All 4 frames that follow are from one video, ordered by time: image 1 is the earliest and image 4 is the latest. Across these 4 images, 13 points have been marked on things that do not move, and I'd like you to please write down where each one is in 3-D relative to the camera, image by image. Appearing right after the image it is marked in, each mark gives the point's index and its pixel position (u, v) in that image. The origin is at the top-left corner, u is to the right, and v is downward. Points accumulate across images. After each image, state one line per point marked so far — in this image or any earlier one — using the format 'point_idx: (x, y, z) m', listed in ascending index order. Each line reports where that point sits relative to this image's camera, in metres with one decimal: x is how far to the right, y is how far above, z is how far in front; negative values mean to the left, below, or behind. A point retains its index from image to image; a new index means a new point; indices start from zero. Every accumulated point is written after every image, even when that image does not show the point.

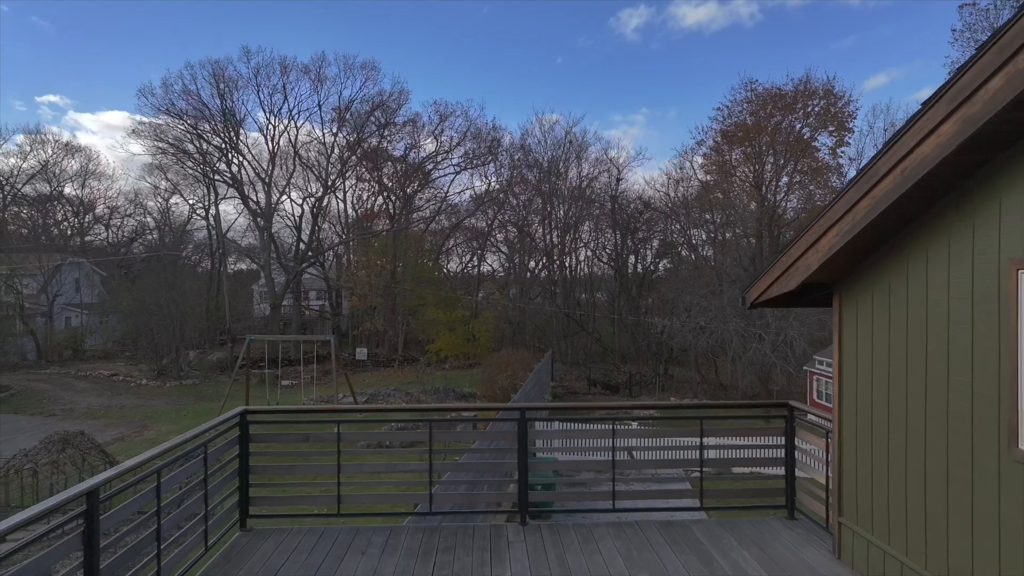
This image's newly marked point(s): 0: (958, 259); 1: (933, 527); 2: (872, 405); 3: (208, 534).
0: (+2.0, +0.1, +2.5) m
1: (+2.0, -1.1, +2.6) m
2: (+1.9, -0.6, +3.1) m
3: (-1.8, -1.5, +3.3) m
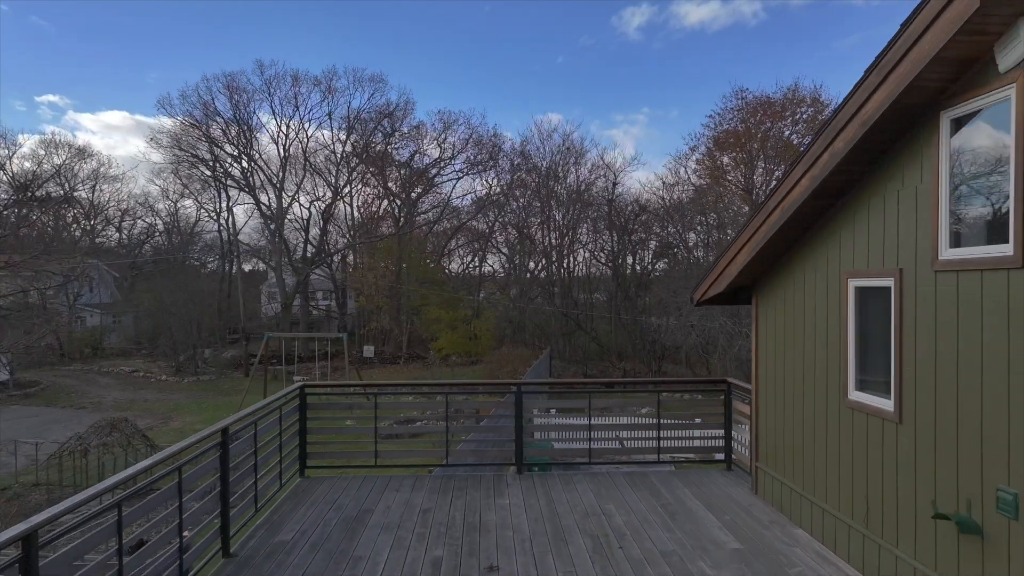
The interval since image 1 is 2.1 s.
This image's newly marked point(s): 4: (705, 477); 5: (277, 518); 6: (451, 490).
0: (+2.0, +0.1, +3.6) m
1: (+1.9, -1.1, +3.7) m
2: (+1.9, -0.6, +4.2) m
3: (-1.8, -1.5, +4.4) m
4: (+1.6, -1.6, +4.9) m
5: (-1.7, -1.6, +4.0) m
6: (-0.5, -1.6, +4.5) m
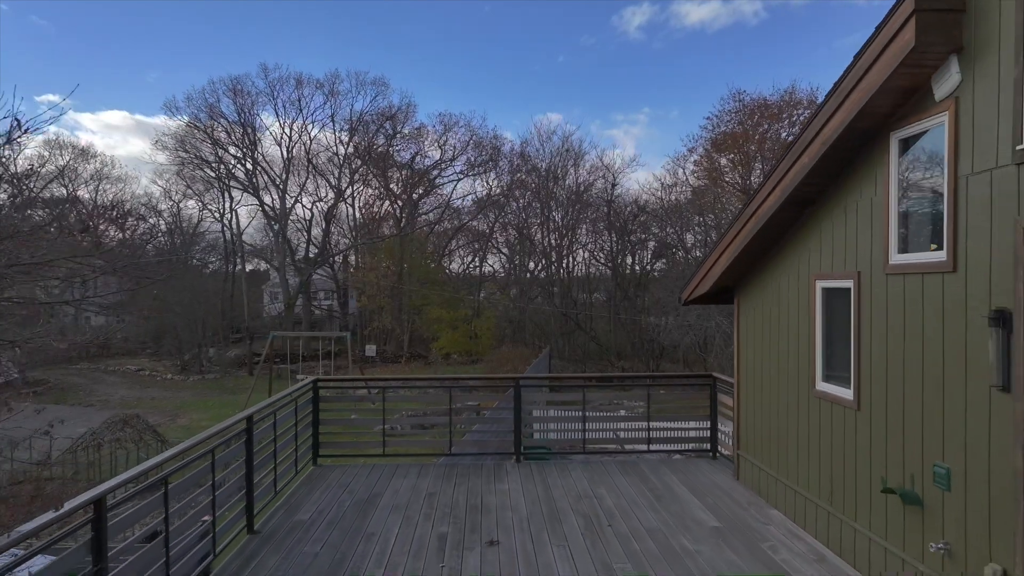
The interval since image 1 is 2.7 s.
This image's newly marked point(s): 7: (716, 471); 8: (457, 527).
0: (+1.9, +0.1, +4.0) m
1: (+1.9, -1.1, +4.1) m
2: (+1.9, -0.7, +4.5) m
3: (-1.8, -1.5, +4.8) m
4: (+1.6, -1.6, +5.2) m
5: (-1.7, -1.6, +4.4) m
6: (-0.5, -1.6, +4.9) m
7: (+1.8, -1.6, +5.0) m
8: (-0.4, -1.6, +3.9) m
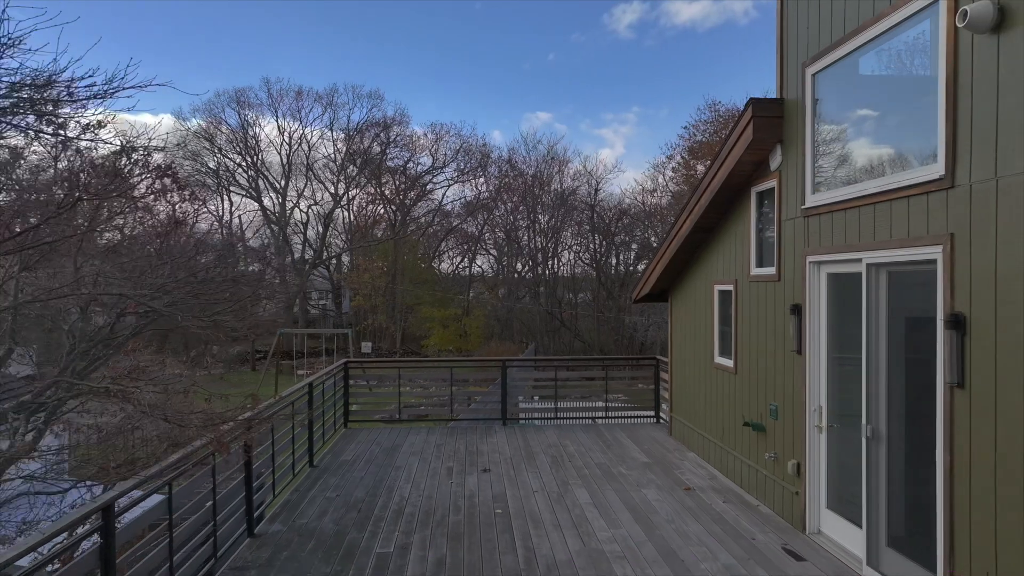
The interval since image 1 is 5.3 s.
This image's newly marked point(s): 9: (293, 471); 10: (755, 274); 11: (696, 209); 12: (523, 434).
0: (+1.8, +0.1, +5.5) m
1: (+1.8, -1.2, +5.6) m
2: (+1.8, -0.7, +6.0) m
3: (-1.9, -1.5, +6.2) m
4: (+1.5, -1.6, +6.7) m
5: (-1.8, -1.6, +5.8) m
6: (-0.6, -1.6, +6.3) m
7: (+1.6, -1.6, +6.5) m
8: (-0.5, -1.6, +5.3) m
9: (-1.8, -1.5, +4.8) m
10: (+1.9, +0.1, +4.5) m
11: (+1.6, +0.7, +5.0) m
12: (+0.1, -1.6, +6.4) m
